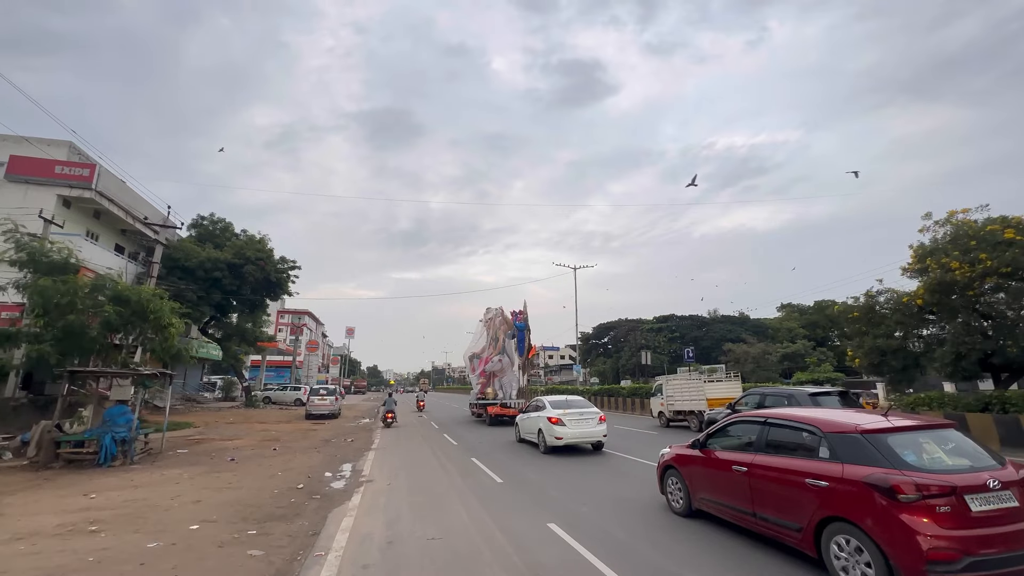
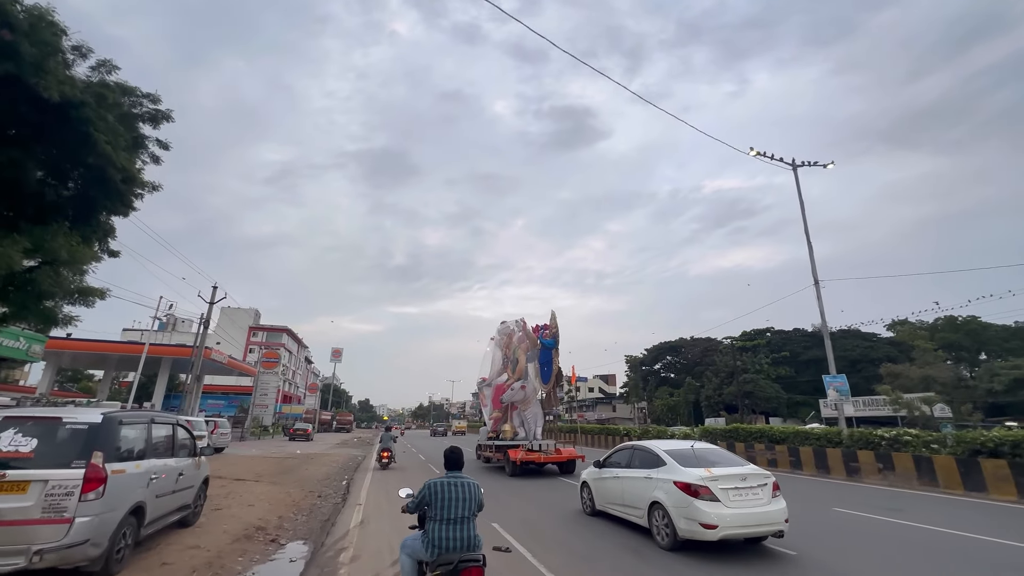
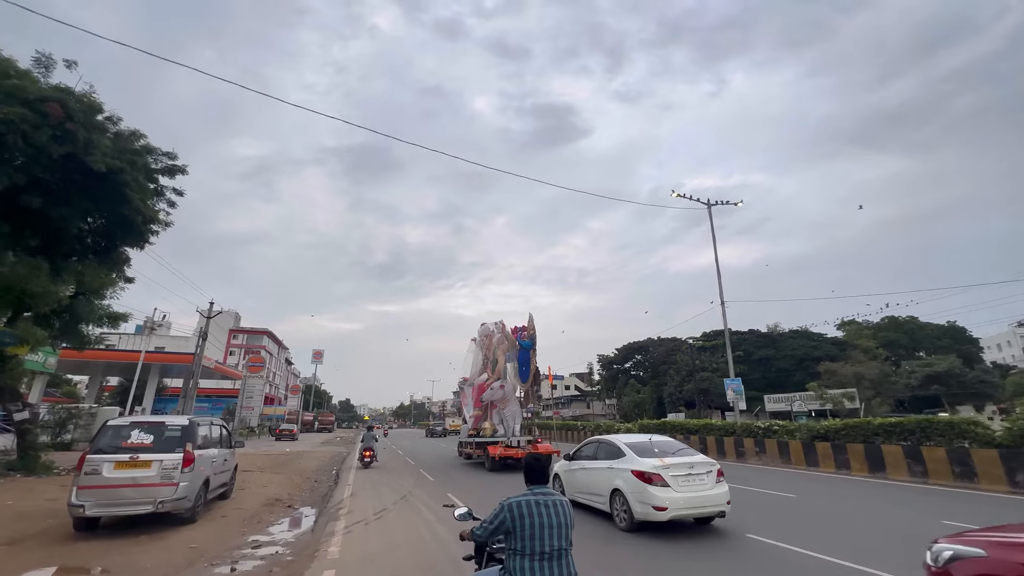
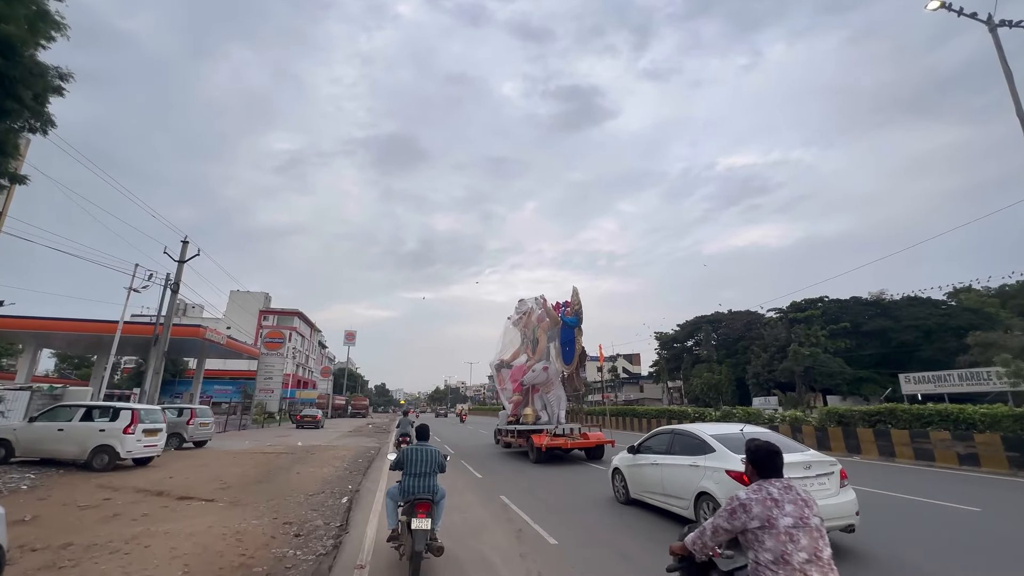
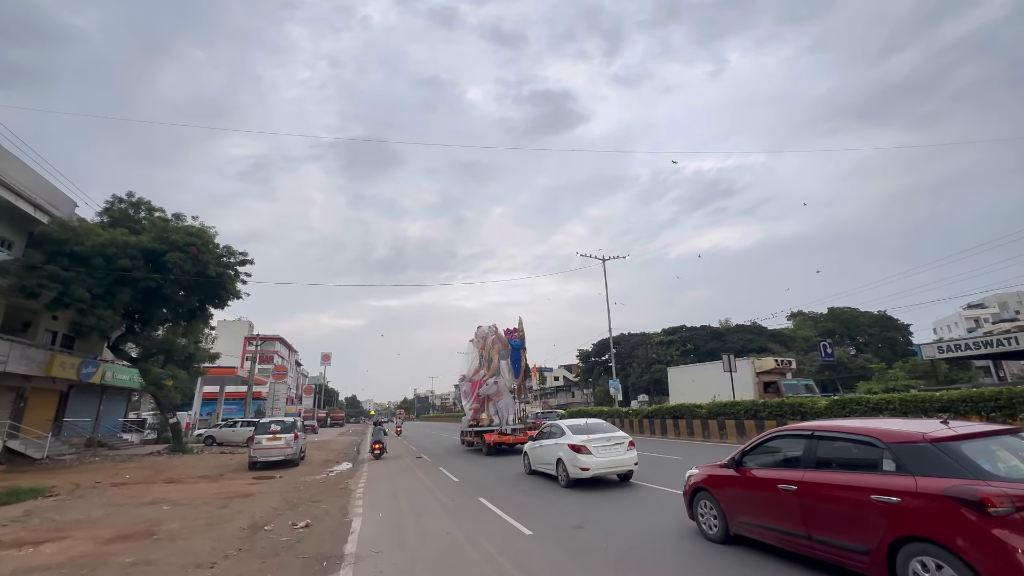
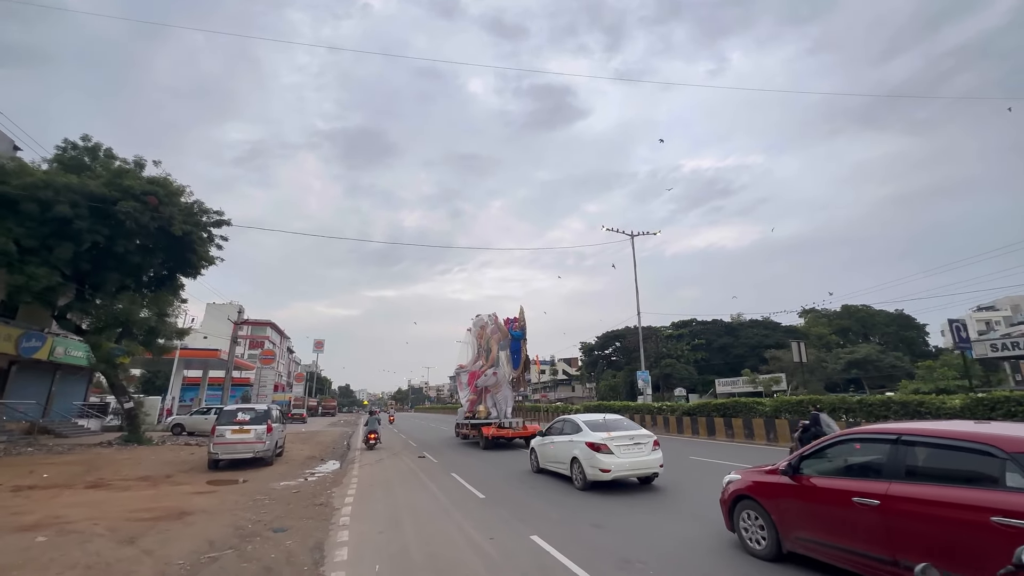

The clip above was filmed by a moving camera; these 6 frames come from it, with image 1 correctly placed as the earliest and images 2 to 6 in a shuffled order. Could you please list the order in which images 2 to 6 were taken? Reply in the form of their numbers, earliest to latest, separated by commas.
5, 6, 3, 2, 4
